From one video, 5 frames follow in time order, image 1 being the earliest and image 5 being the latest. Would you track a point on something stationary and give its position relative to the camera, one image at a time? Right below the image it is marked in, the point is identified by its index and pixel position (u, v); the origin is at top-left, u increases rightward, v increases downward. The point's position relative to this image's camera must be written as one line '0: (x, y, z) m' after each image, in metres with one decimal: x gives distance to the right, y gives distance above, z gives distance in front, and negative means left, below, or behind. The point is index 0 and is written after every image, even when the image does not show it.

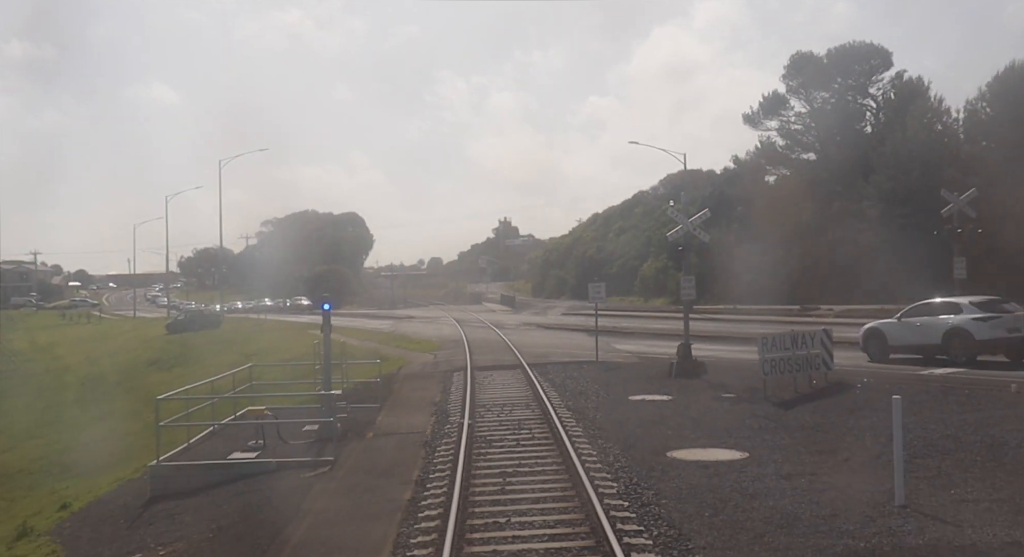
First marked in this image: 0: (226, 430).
0: (-5.7, -3.0, +15.5) m
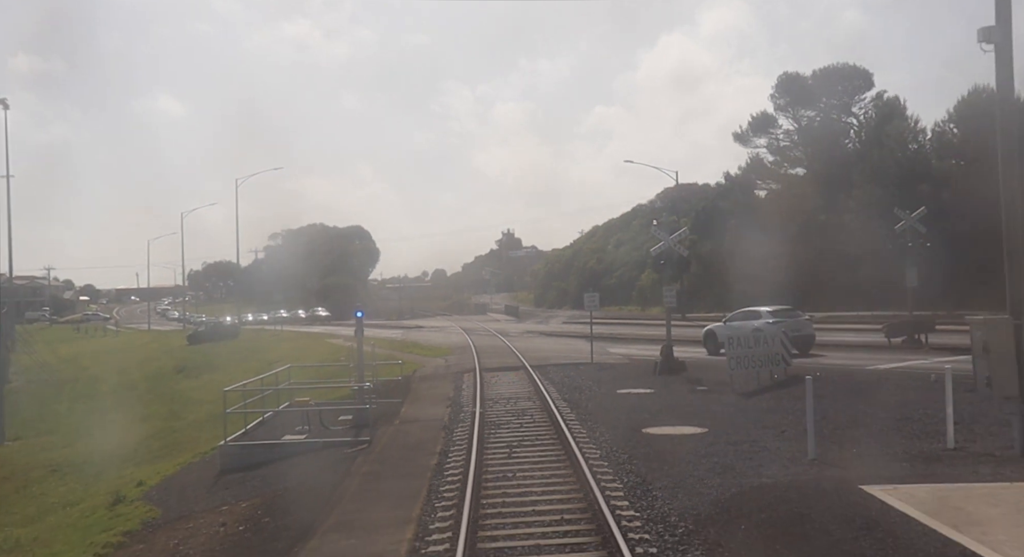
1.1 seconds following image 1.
0: (-5.6, -3.3, +18.2) m
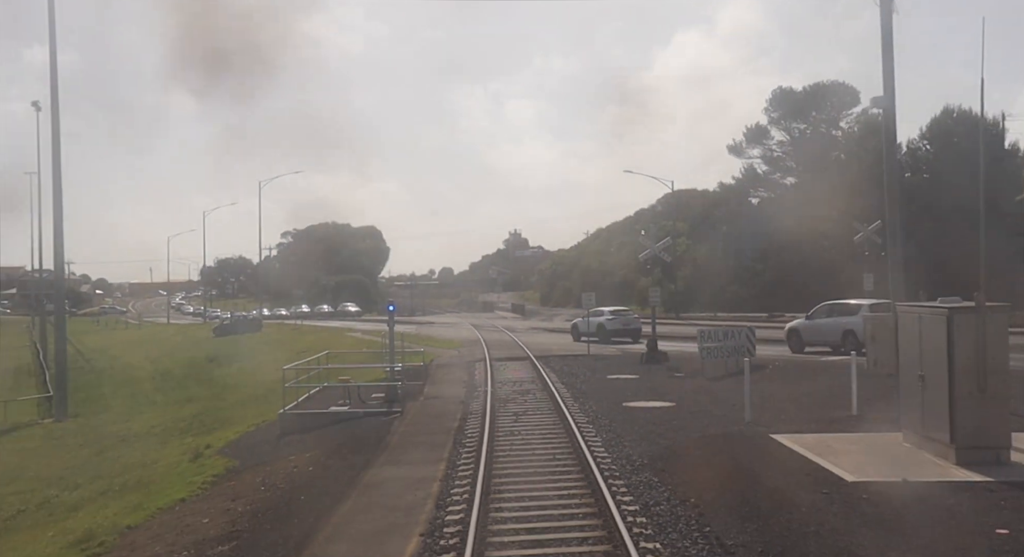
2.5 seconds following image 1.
0: (-5.5, -3.3, +21.8) m
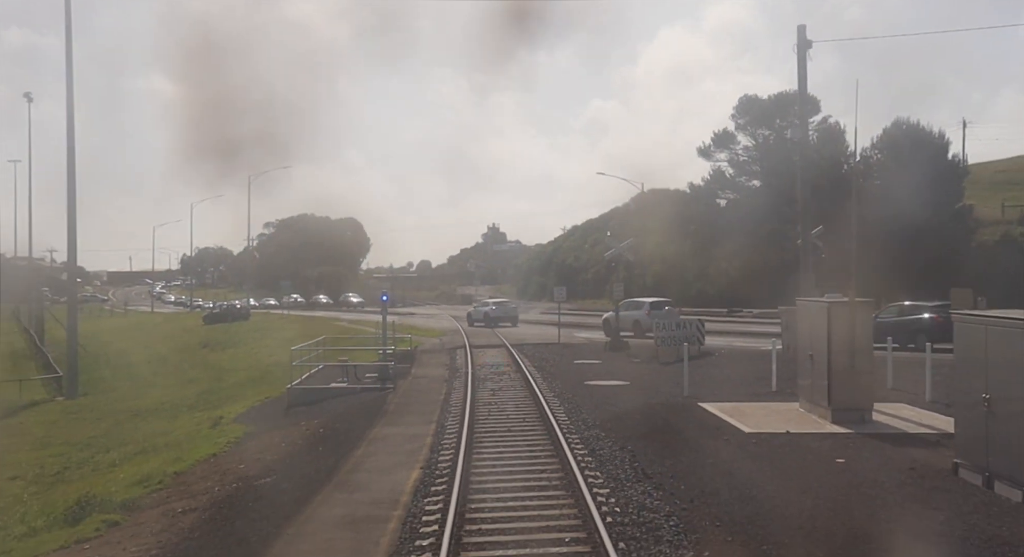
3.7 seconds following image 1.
0: (-6.2, -3.0, +24.6) m
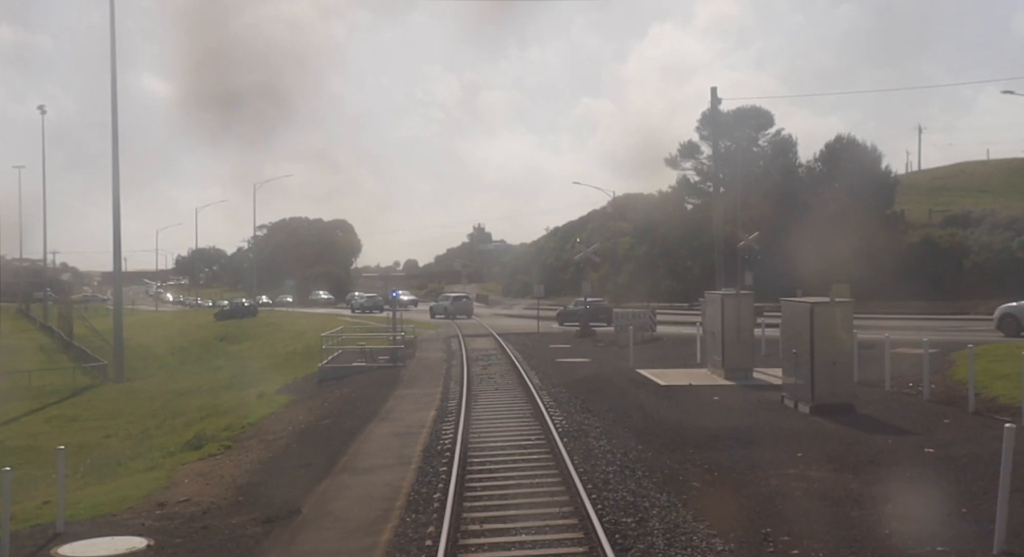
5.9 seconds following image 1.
0: (-6.7, -3.0, +30.1) m
